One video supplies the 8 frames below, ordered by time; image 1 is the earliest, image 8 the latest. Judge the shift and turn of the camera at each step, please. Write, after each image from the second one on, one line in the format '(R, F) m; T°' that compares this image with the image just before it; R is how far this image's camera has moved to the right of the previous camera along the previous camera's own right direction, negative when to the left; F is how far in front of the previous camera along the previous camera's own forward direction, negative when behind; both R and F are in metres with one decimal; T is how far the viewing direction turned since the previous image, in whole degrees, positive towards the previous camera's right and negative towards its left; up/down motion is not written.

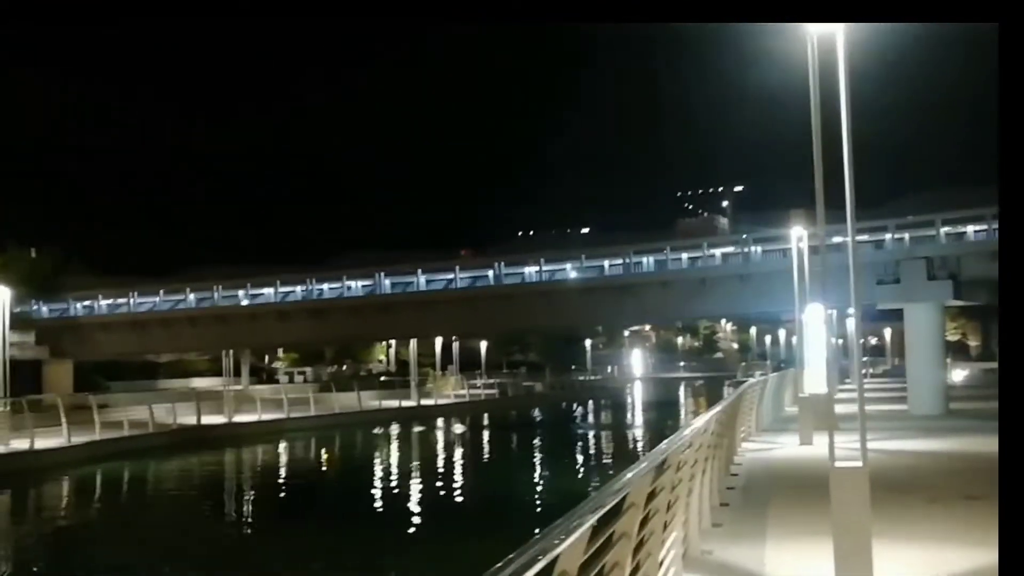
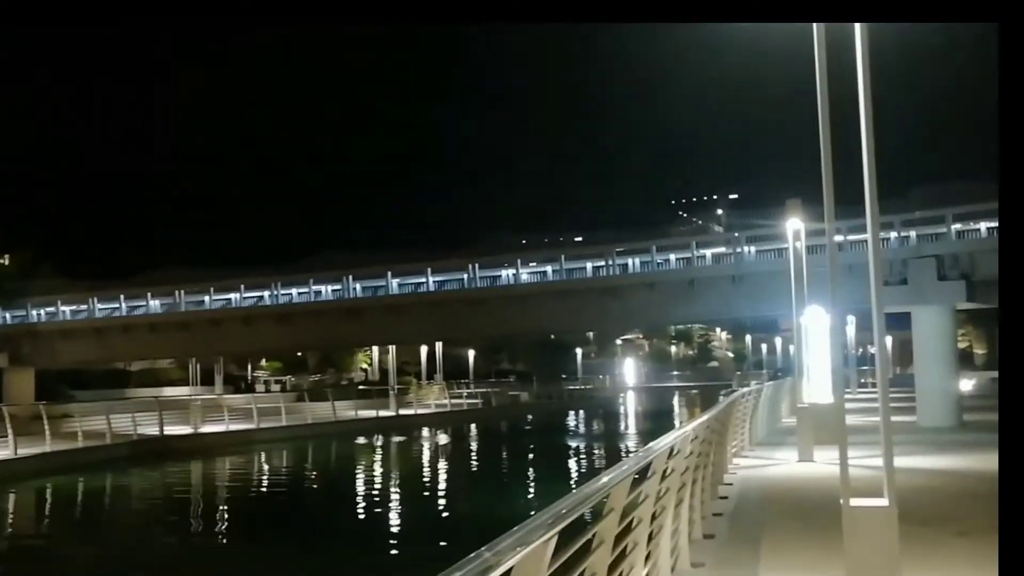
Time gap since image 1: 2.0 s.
(+0.5, +1.7) m; 0°
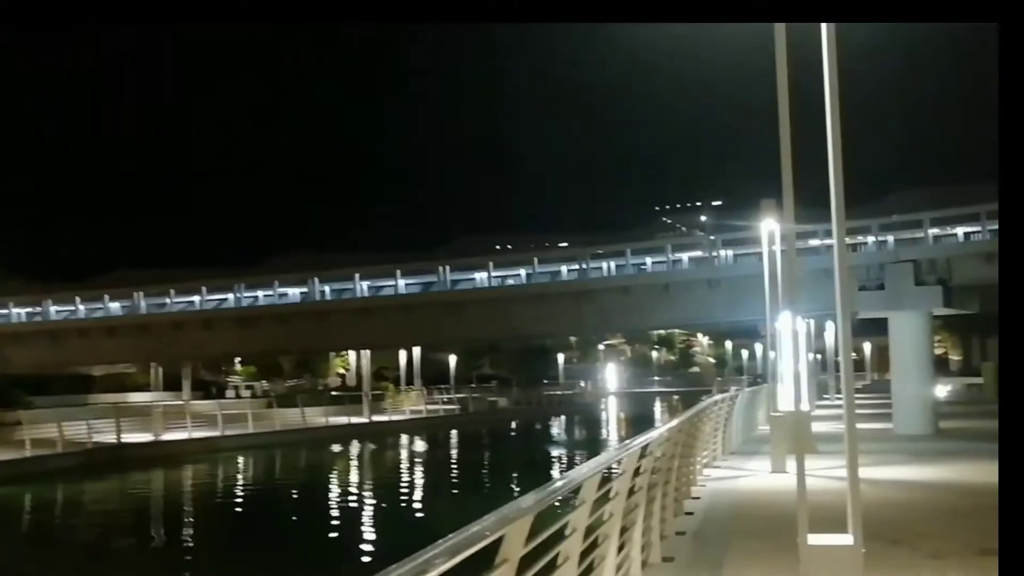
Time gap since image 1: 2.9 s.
(+0.4, +0.8) m; +1°
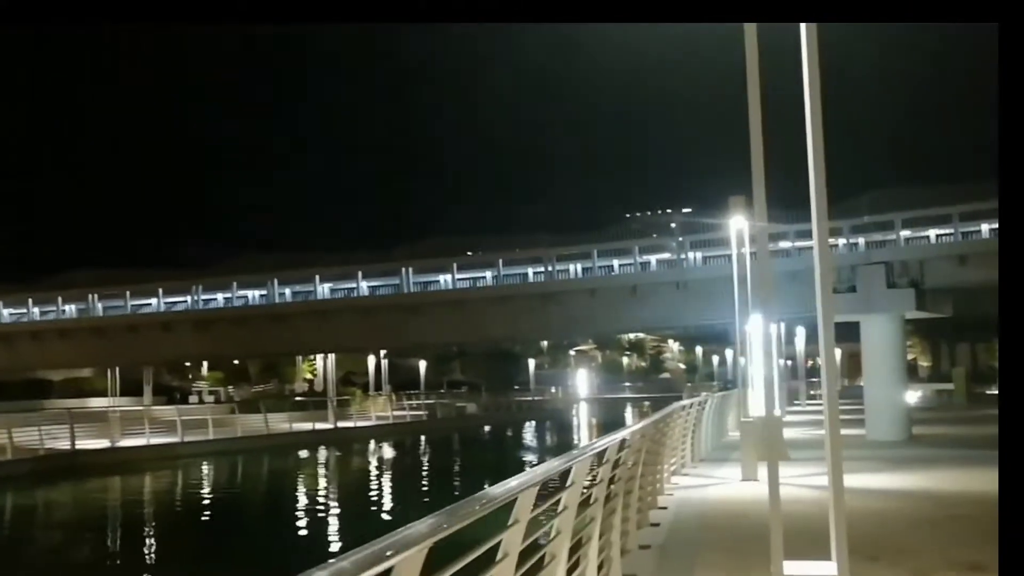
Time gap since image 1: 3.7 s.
(+0.2, +0.6) m; +2°
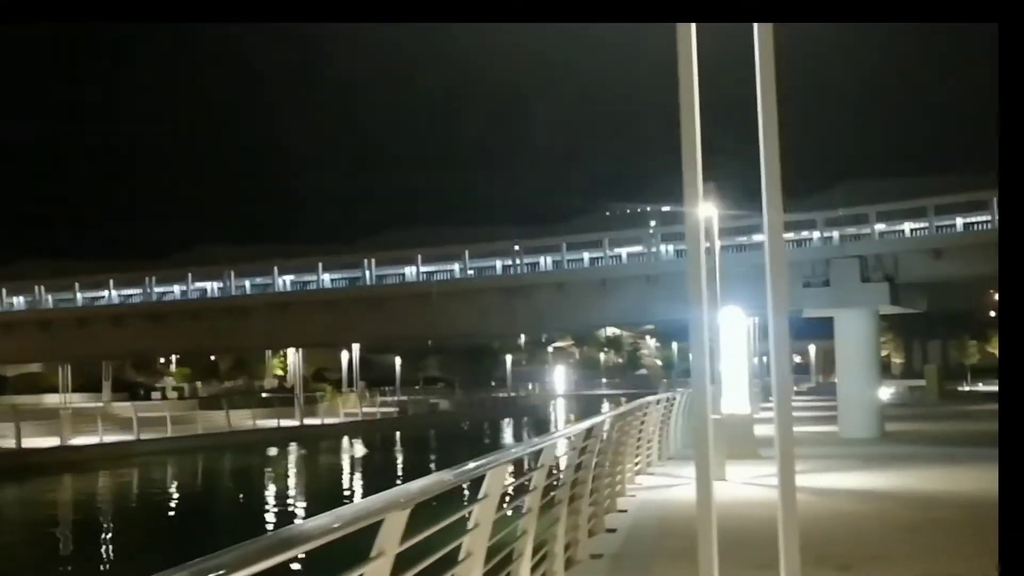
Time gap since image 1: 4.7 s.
(+0.3, +0.8) m; +1°
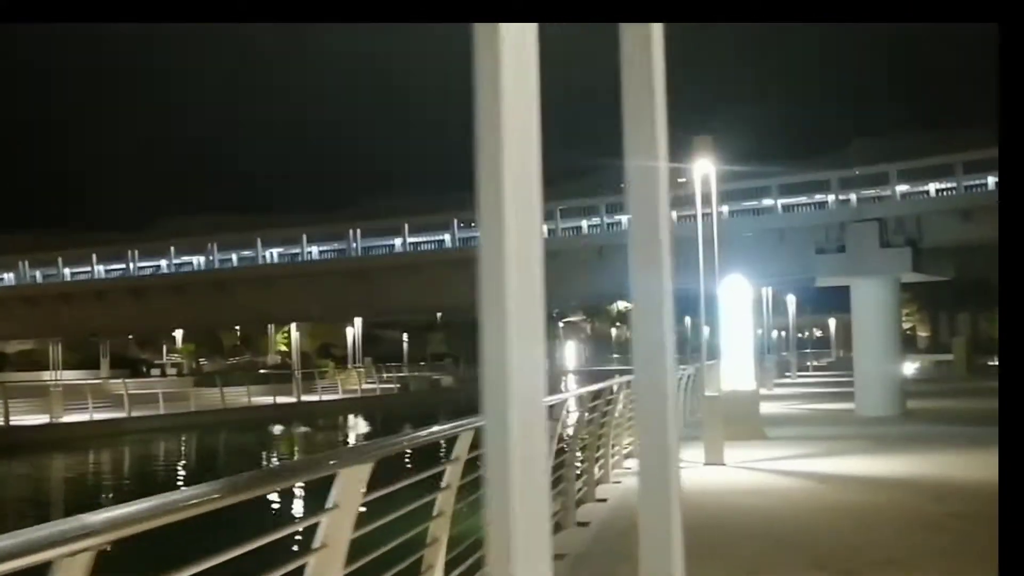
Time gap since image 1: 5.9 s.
(+0.5, +1.3) m; -1°
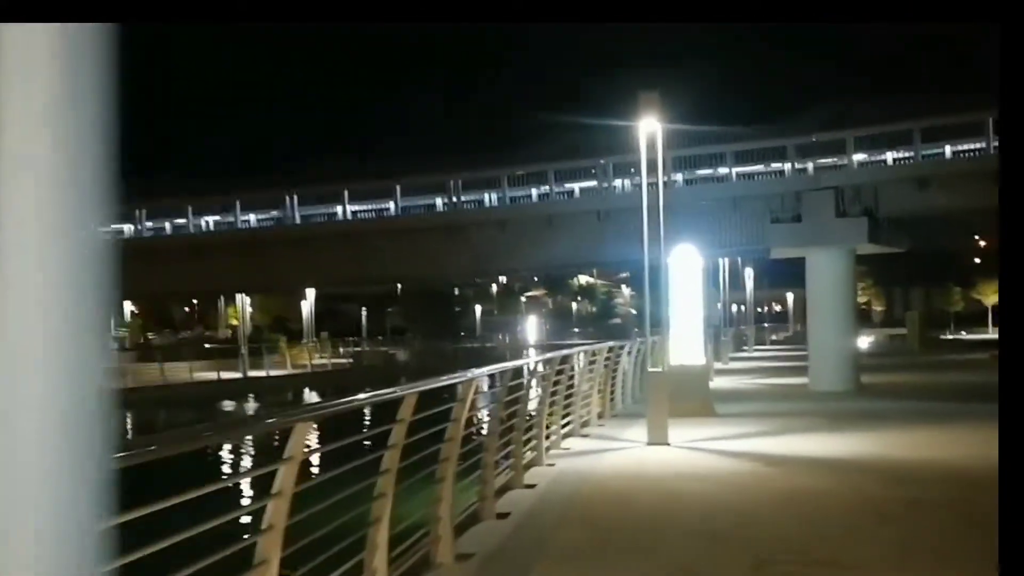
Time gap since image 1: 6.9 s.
(+0.4, +0.9) m; +2°
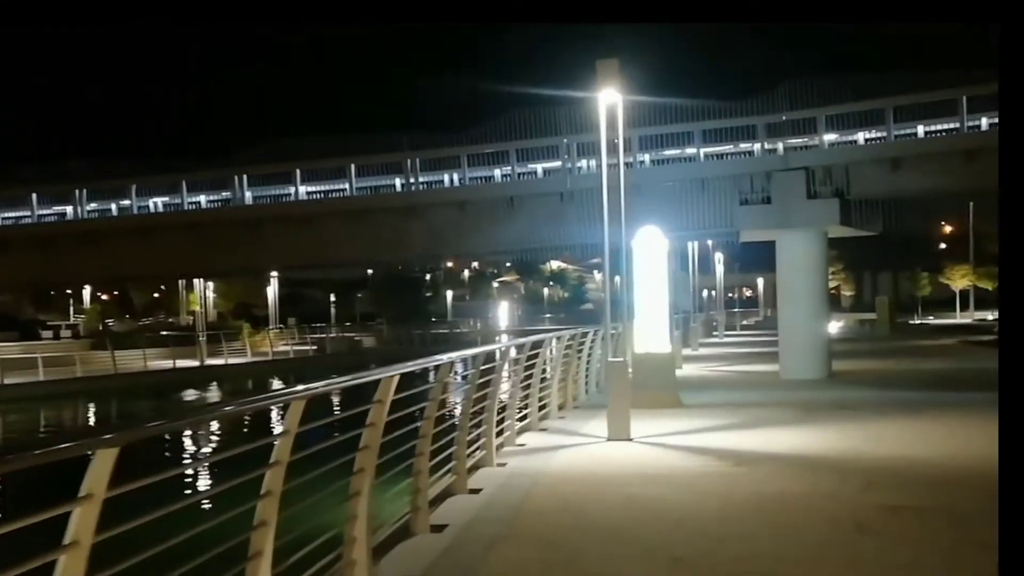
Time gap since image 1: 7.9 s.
(+0.3, +0.8) m; +2°
